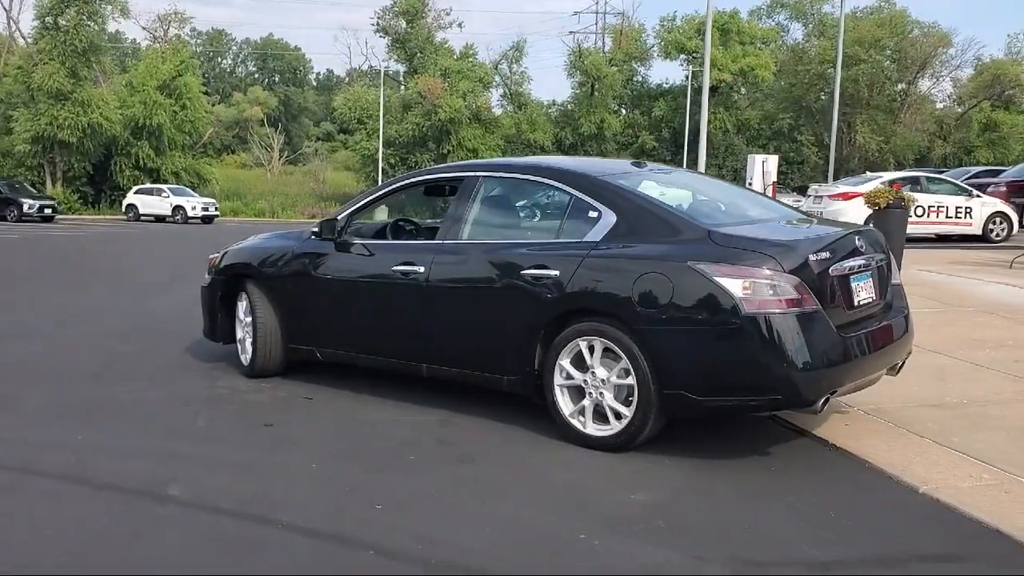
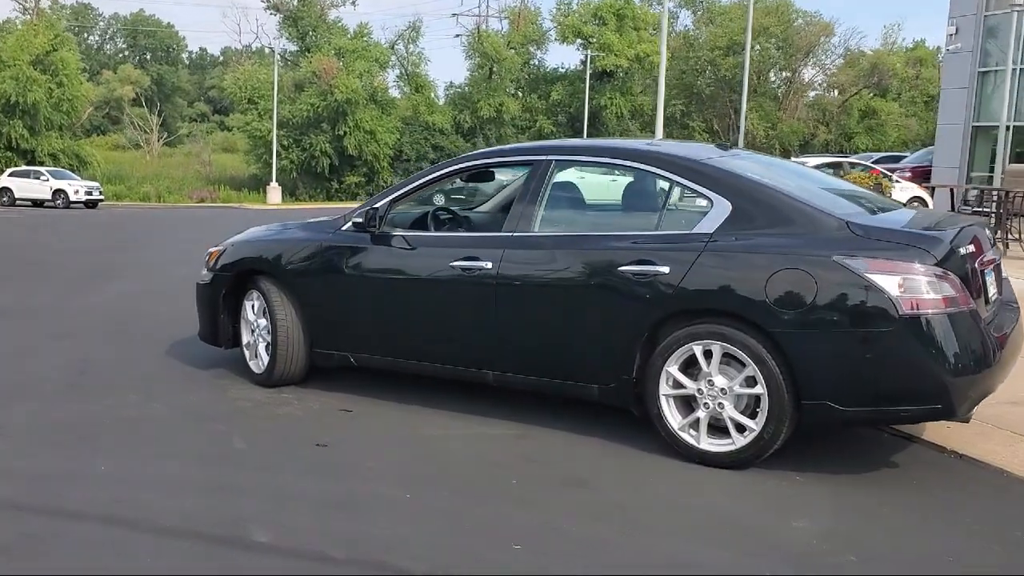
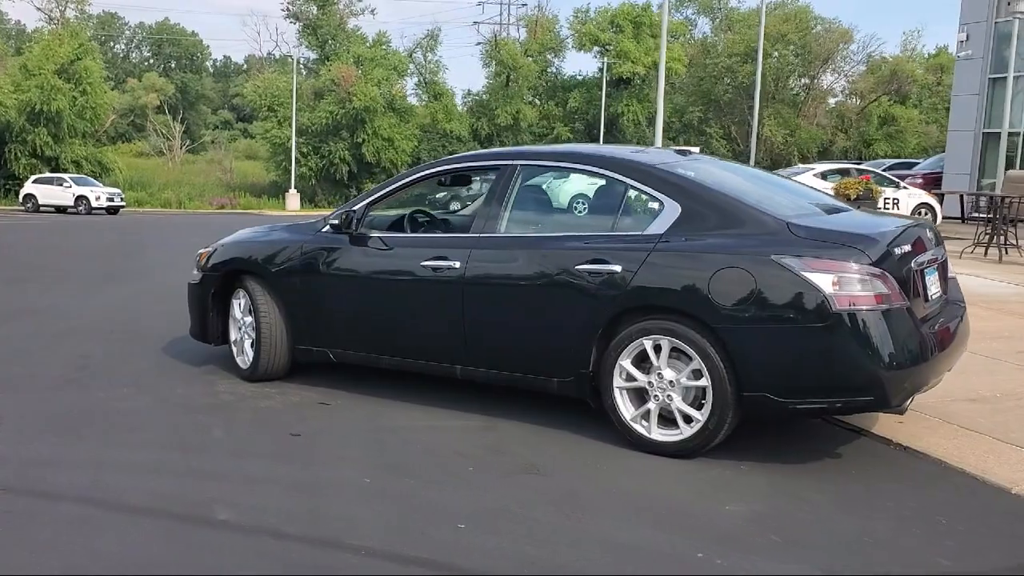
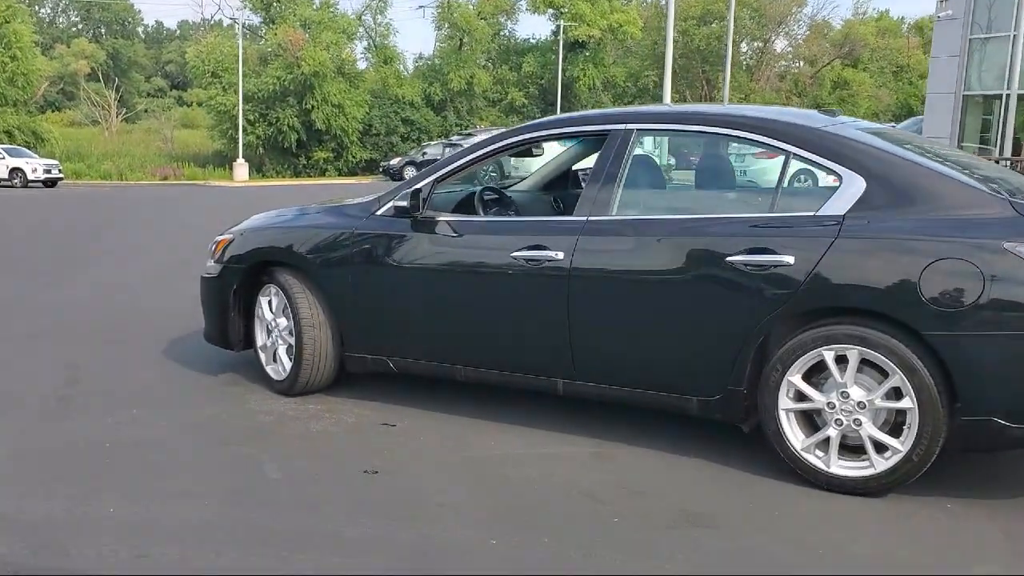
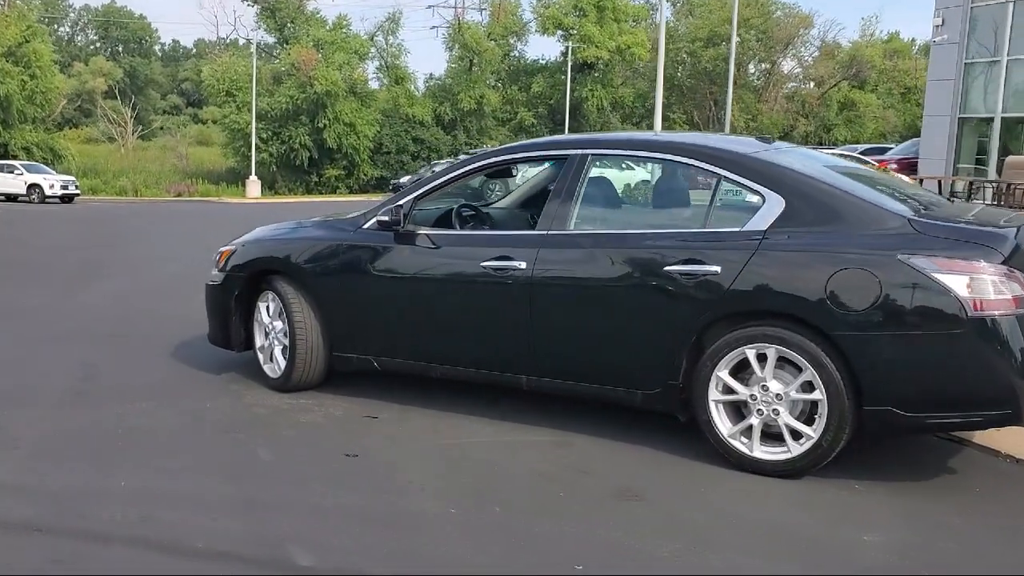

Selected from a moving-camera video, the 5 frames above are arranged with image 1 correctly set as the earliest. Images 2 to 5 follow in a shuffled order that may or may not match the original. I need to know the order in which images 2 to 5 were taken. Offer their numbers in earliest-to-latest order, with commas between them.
3, 2, 5, 4
